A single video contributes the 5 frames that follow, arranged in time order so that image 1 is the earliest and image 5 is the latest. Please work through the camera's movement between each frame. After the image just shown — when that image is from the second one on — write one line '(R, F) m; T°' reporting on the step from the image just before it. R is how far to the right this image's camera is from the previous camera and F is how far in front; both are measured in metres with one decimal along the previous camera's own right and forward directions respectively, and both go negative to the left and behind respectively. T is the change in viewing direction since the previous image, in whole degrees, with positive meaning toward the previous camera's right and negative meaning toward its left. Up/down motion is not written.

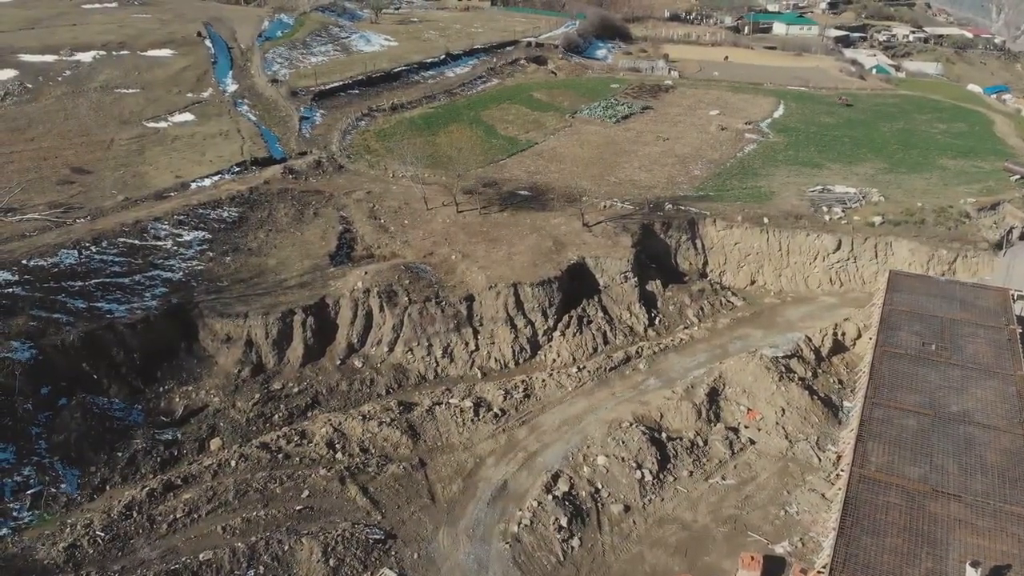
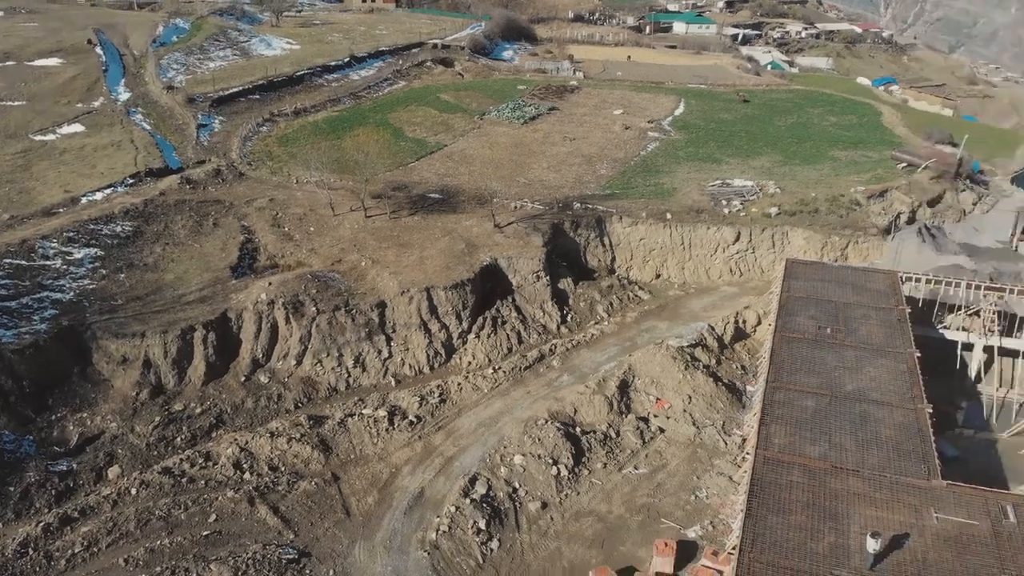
(+0.9, +0.1) m; +5°
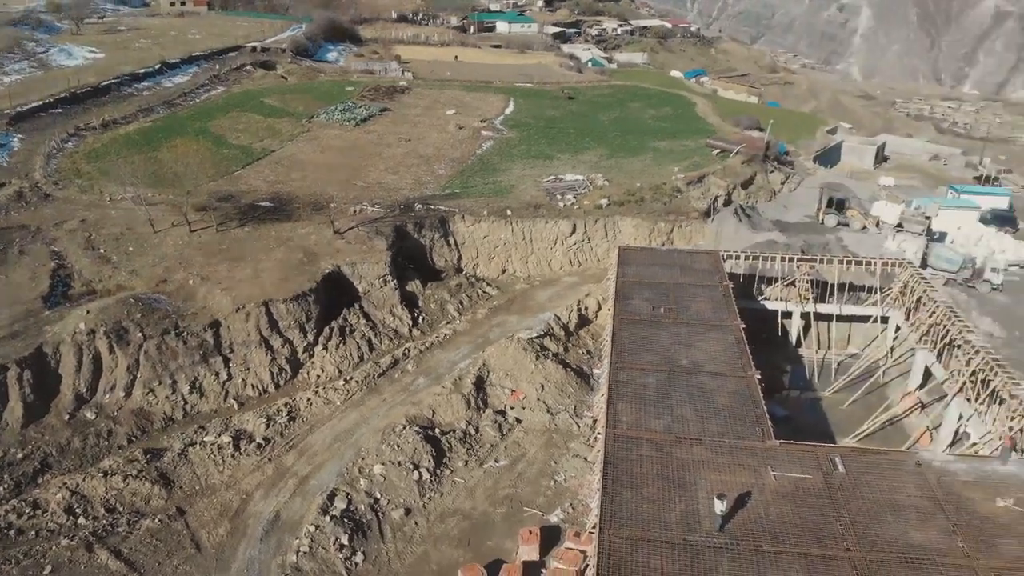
(+1.3, -0.1) m; +9°
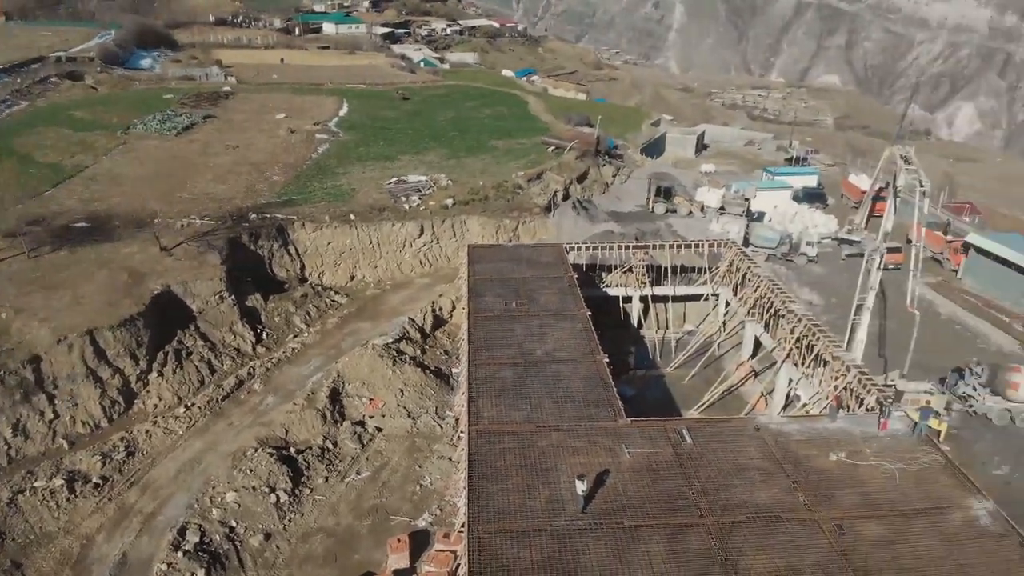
(+0.7, 0.0) m; +11°
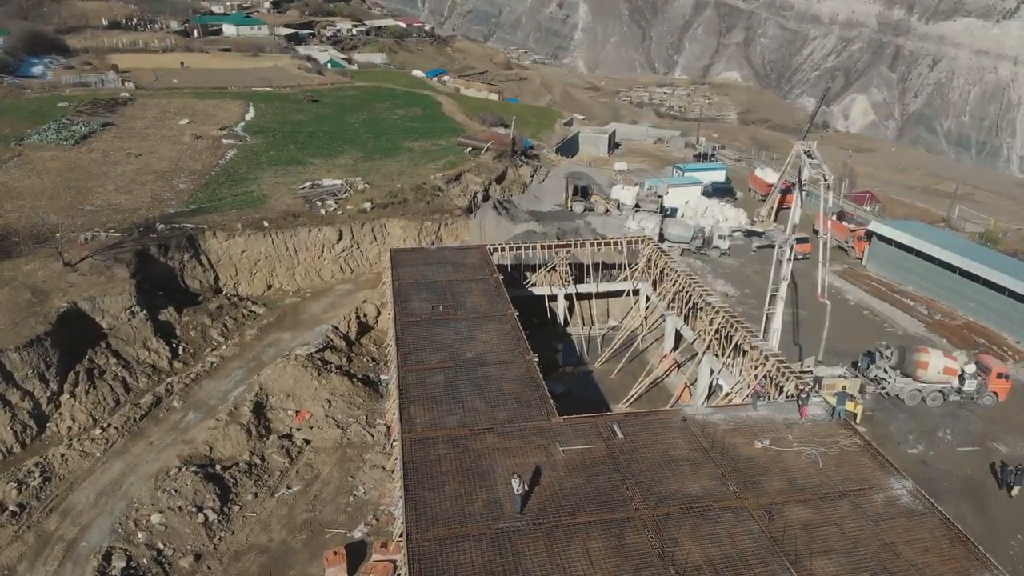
(-0.3, 0.0) m; +7°
